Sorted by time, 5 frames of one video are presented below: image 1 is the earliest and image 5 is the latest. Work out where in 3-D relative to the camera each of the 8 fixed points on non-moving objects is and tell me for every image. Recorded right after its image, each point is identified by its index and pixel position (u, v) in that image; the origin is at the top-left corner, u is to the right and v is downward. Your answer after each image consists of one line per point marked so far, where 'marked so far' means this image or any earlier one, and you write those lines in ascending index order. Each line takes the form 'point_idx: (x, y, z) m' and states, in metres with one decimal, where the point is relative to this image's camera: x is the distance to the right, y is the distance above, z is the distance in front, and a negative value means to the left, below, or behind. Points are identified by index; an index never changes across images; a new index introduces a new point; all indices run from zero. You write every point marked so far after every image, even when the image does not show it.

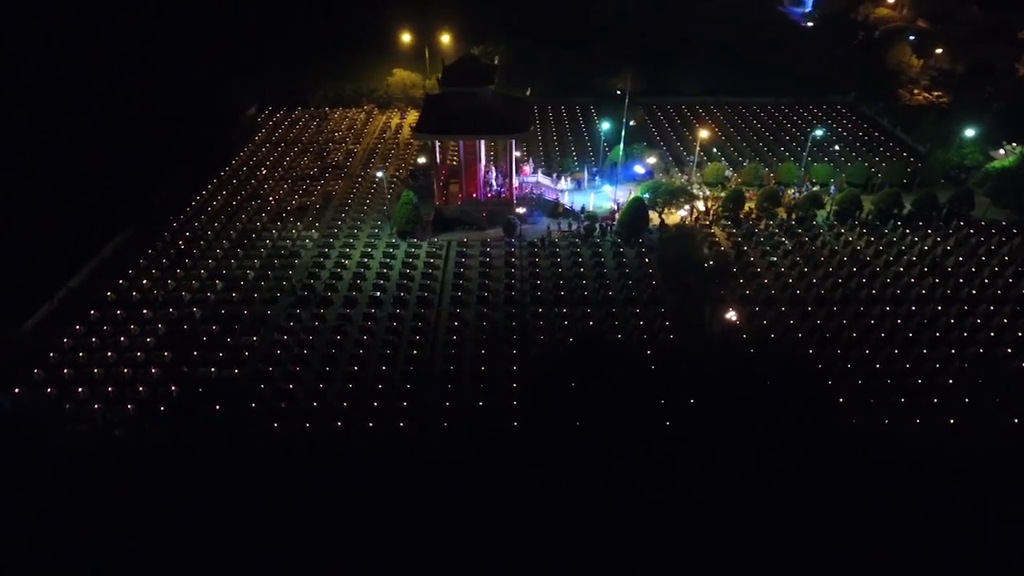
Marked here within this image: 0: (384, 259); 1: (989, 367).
0: (-3.5, +0.8, +18.4) m
1: (+10.3, -1.7, +14.8) m
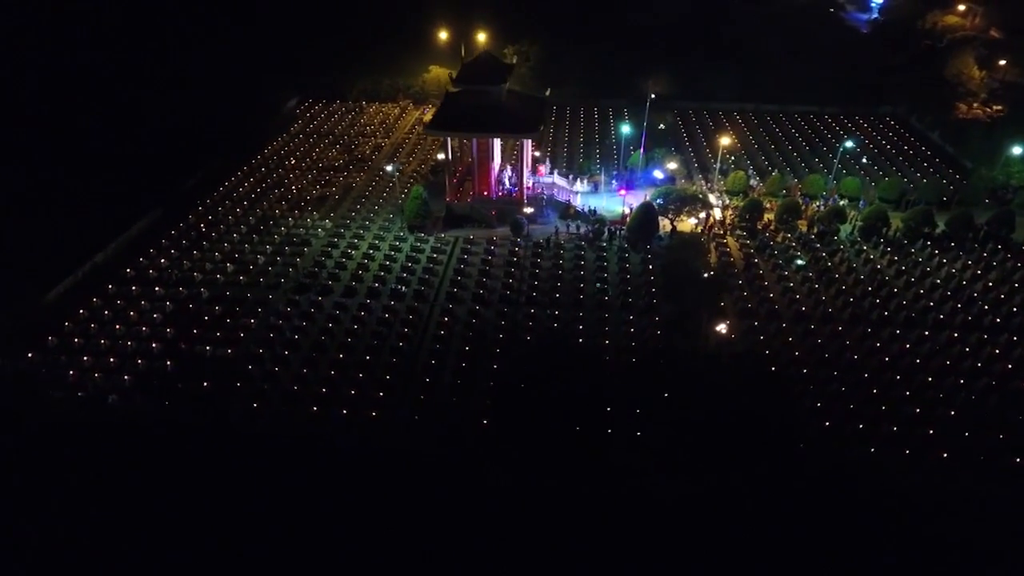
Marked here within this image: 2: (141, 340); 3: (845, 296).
0: (-3.4, +1.0, +18.8) m
1: (+9.9, -2.3, +13.9) m
2: (-8.5, -1.2, +15.6) m
3: (+8.3, -0.2, +16.9) m
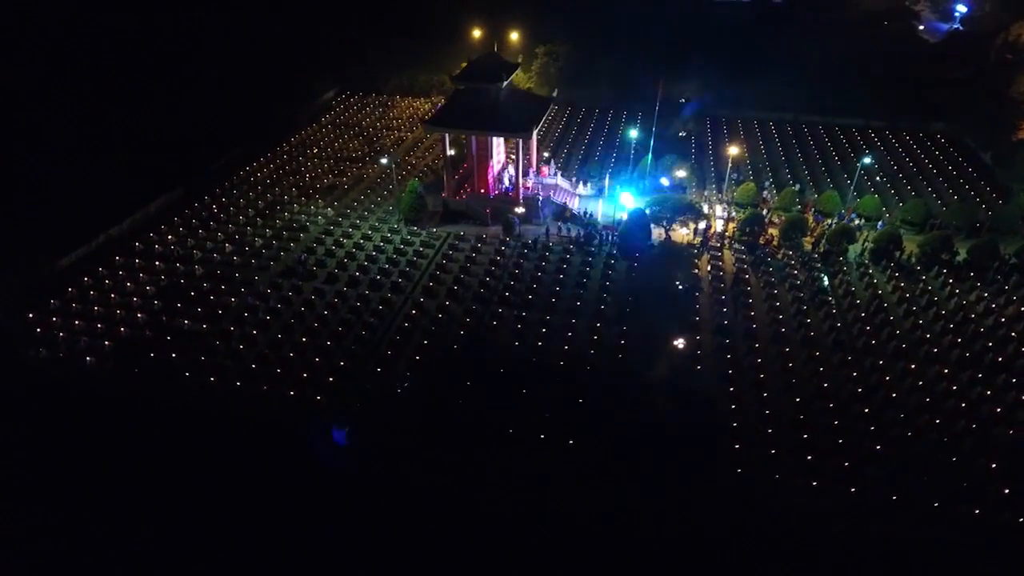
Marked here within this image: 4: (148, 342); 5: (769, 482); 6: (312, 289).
0: (-3.7, +1.3, +19.1) m
1: (+8.6, -2.9, +12.7) m
2: (-9.3, -0.5, +16.6) m
3: (+7.5, -0.8, +15.9) m
4: (-8.3, -1.3, +15.6) m
5: (+4.7, -3.5, +12.3) m
6: (-5.1, 0.0, +17.3) m
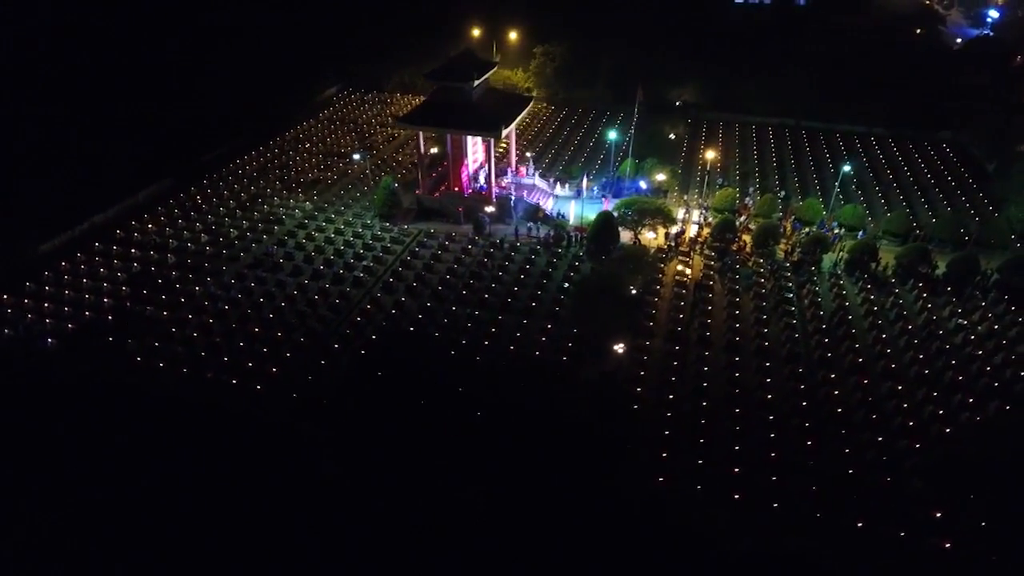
0: (-4.6, +1.4, +19.3) m
1: (+7.2, -3.2, +12.2) m
2: (-10.4, -0.2, +17.1) m
3: (+6.3, -1.0, +15.5) m
4: (-9.5, -0.9, +16.1) m
5: (+3.2, -3.6, +12.0) m
6: (-6.1, +0.2, +17.6) m
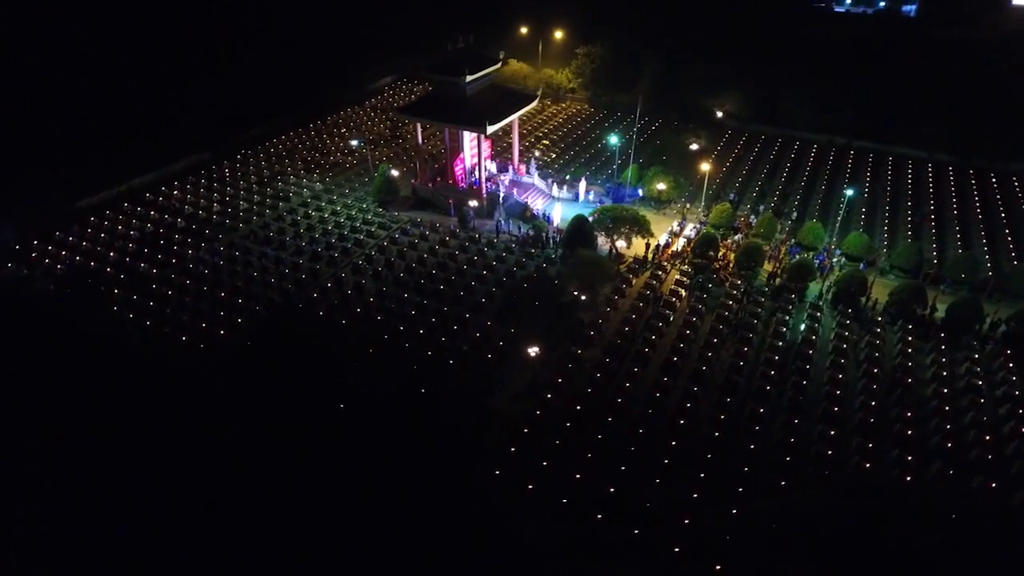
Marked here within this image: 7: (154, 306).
0: (-5.0, +2.0, +20.1) m
1: (+4.8, -3.7, +11.0) m
2: (-11.2, +1.1, +18.9) m
3: (+4.8, -1.5, +14.4) m
4: (-10.6, +0.3, +17.7) m
5: (+0.8, -3.7, +11.5) m
6: (-6.9, +1.0, +18.6) m
7: (-8.6, -0.5, +16.5) m
